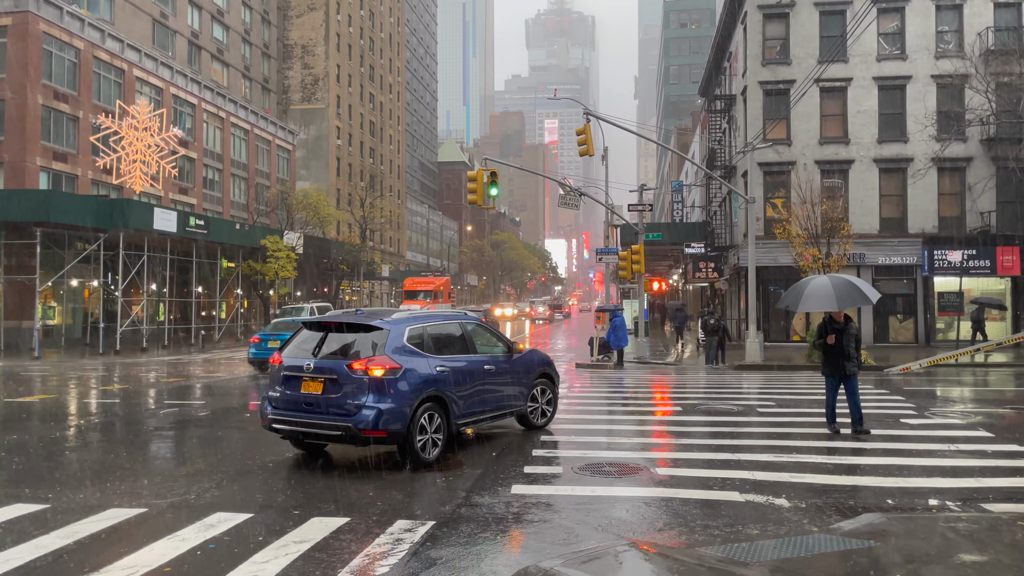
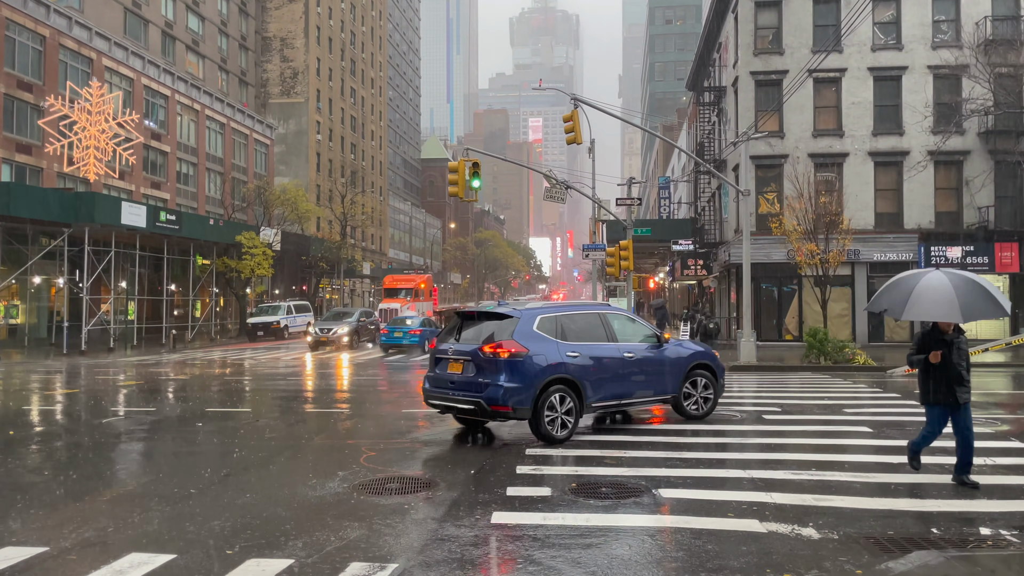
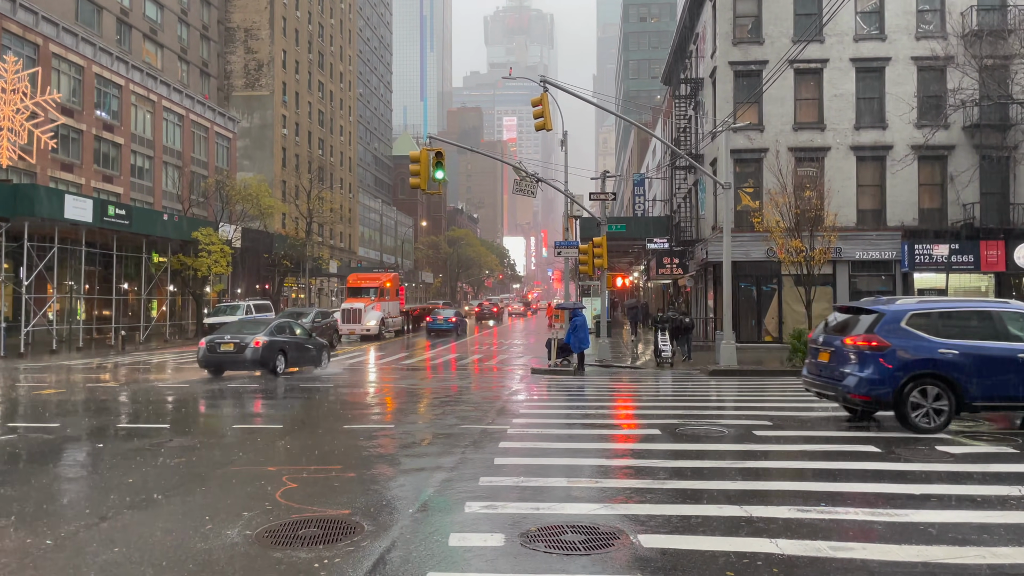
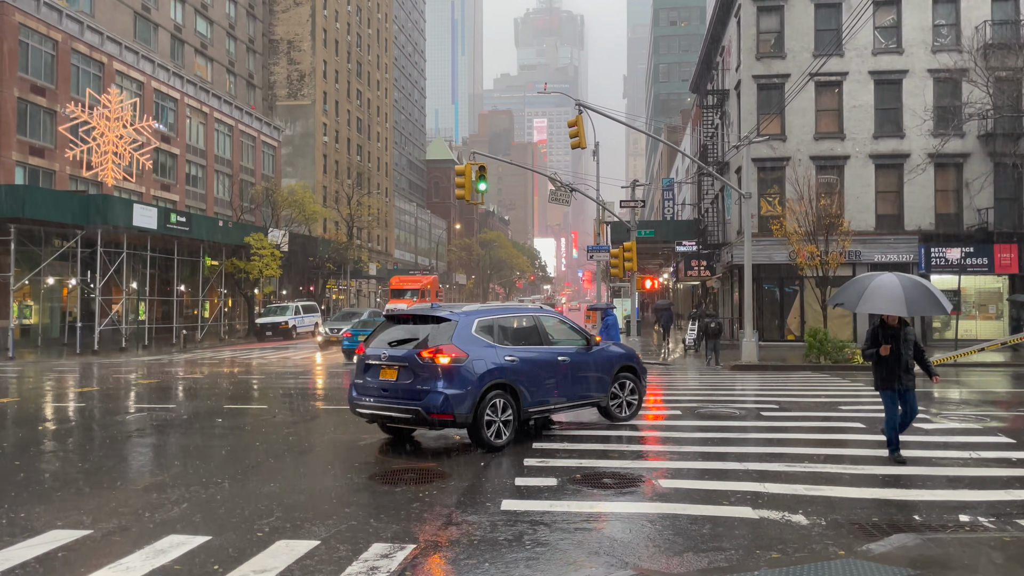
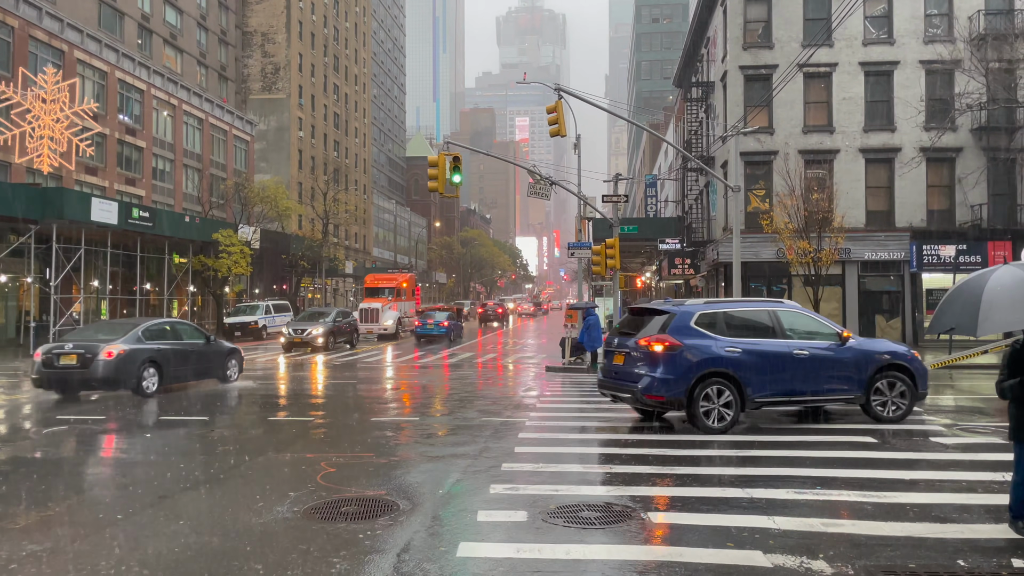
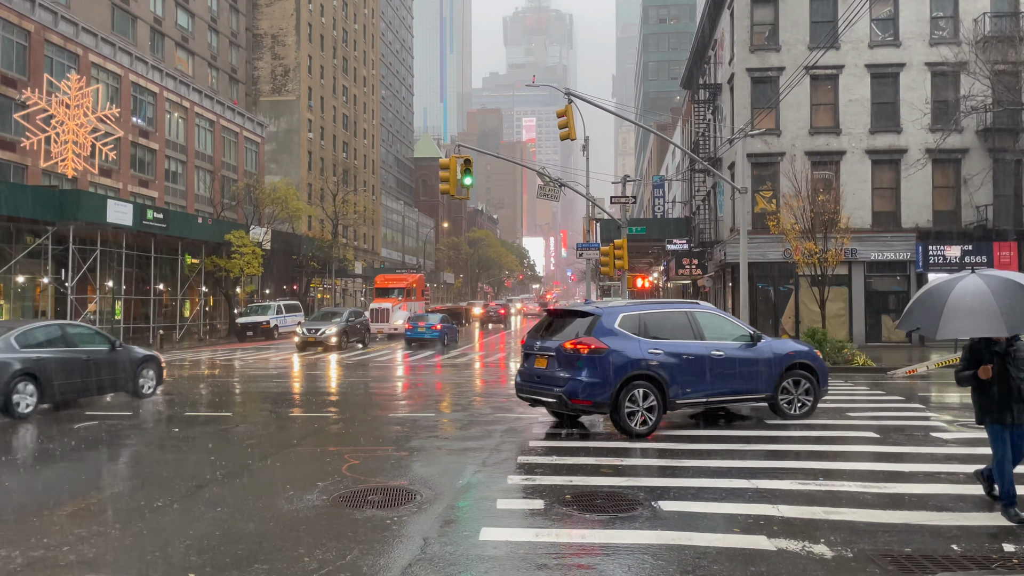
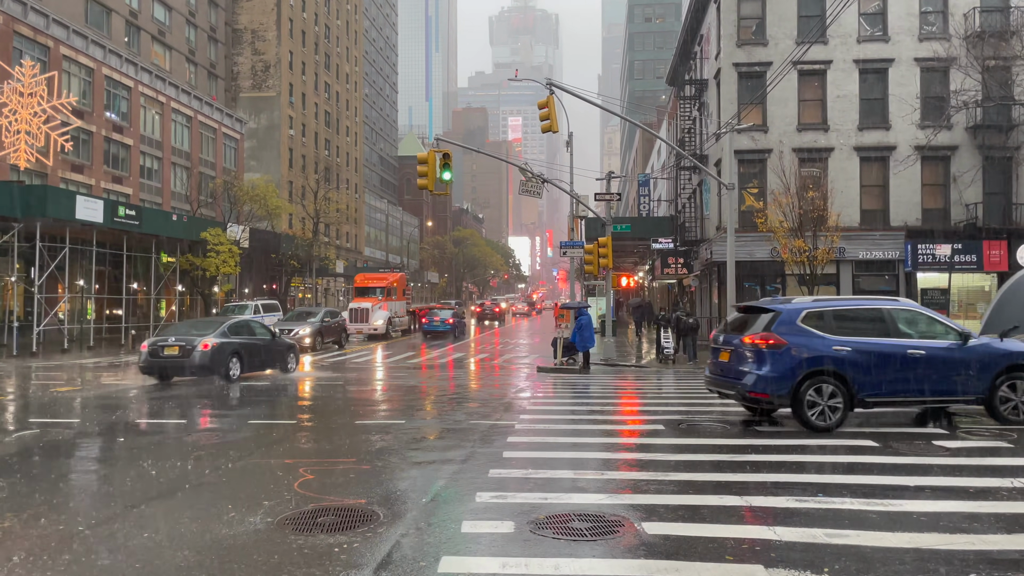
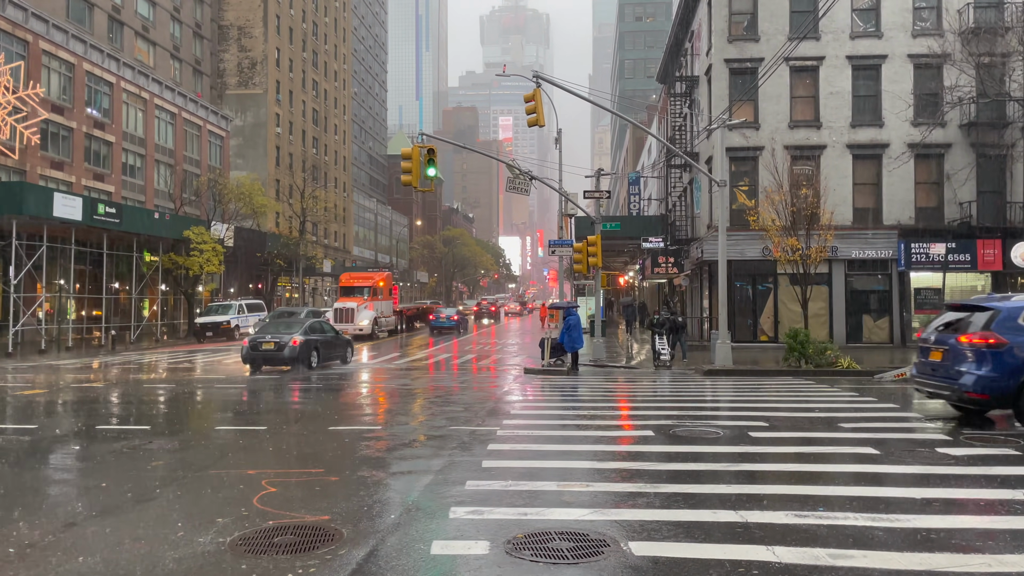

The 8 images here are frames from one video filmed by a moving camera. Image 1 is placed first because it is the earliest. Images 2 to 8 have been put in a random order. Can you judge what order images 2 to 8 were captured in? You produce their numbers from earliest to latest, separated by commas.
4, 2, 6, 5, 7, 3, 8
